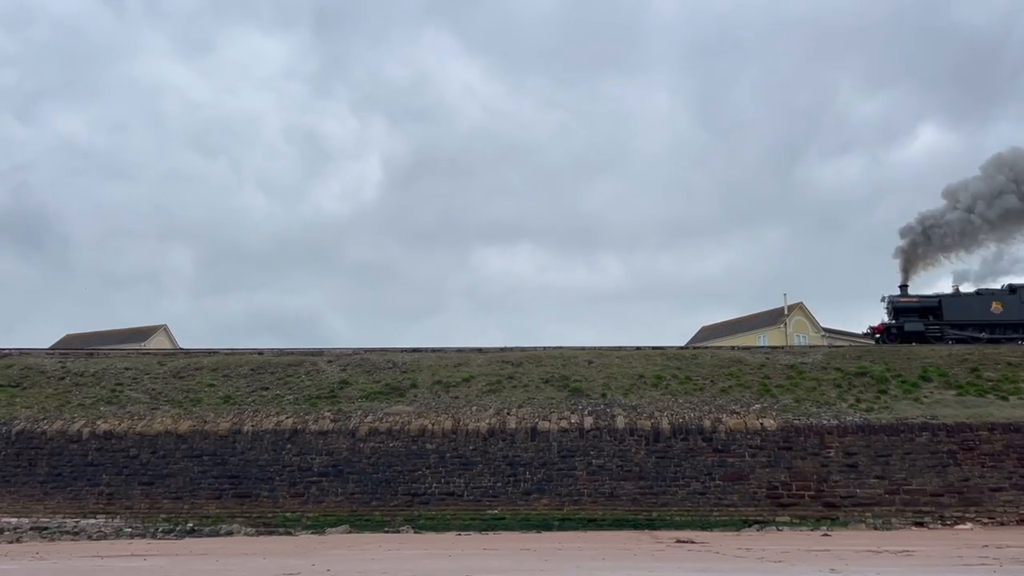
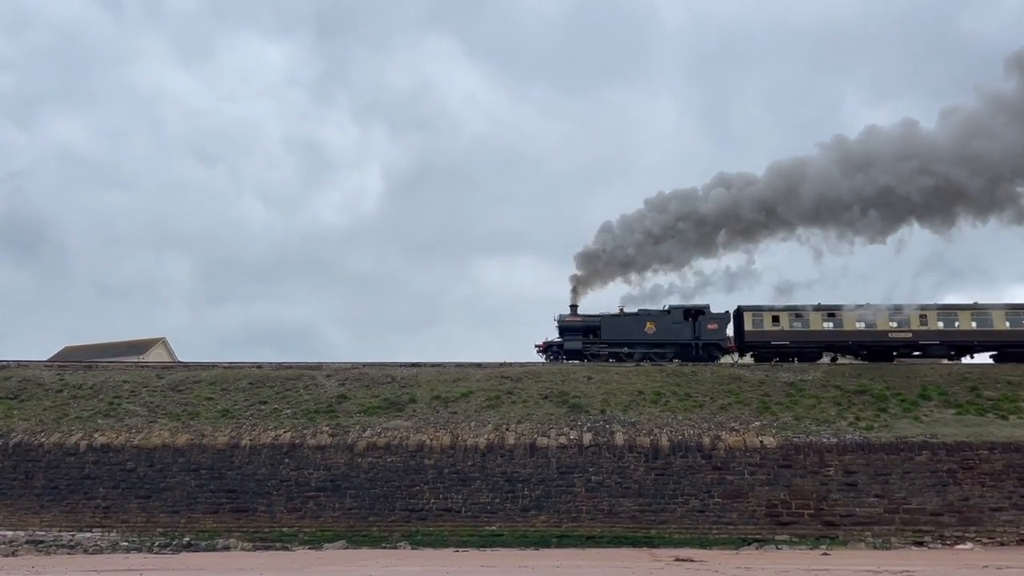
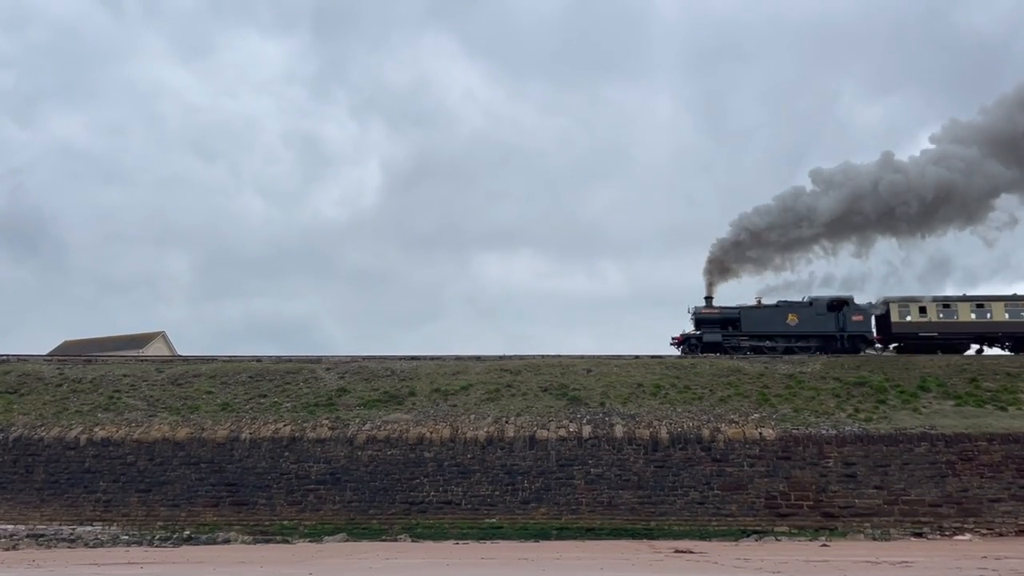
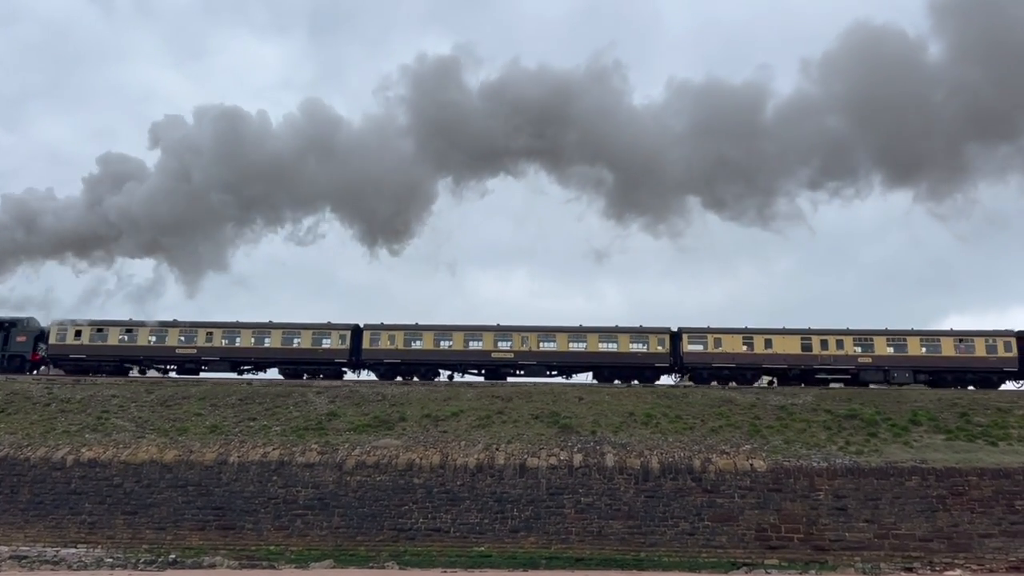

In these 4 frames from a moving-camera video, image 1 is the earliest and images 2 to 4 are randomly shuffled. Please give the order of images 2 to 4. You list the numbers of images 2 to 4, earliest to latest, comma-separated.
3, 2, 4
